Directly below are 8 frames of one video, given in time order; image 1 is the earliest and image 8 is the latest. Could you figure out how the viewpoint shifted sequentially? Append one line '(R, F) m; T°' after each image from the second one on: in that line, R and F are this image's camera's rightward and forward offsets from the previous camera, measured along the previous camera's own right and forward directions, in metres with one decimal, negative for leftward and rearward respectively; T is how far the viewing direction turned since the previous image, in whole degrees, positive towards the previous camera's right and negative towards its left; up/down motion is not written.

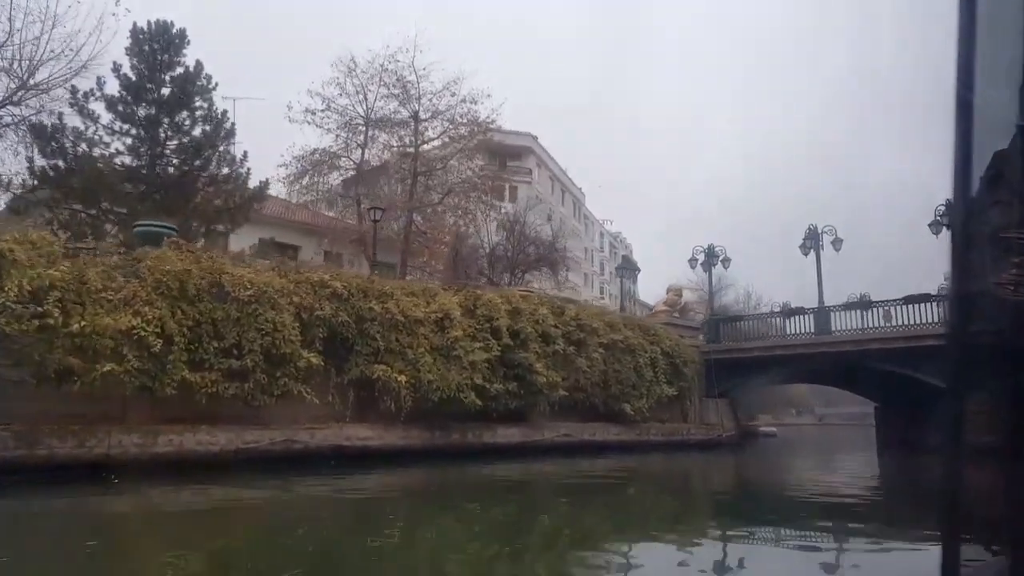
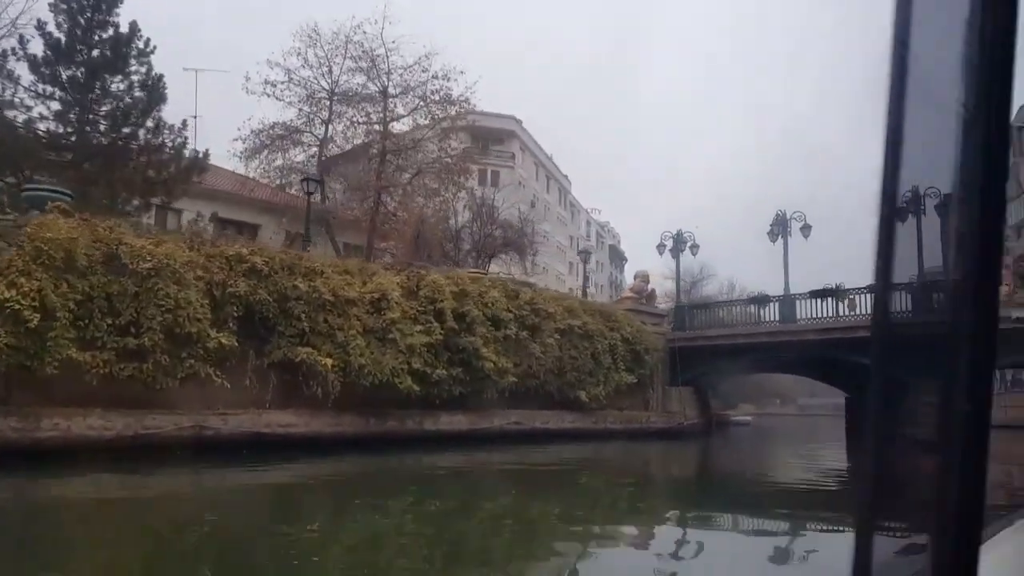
(+0.2, +0.2) m; +1°
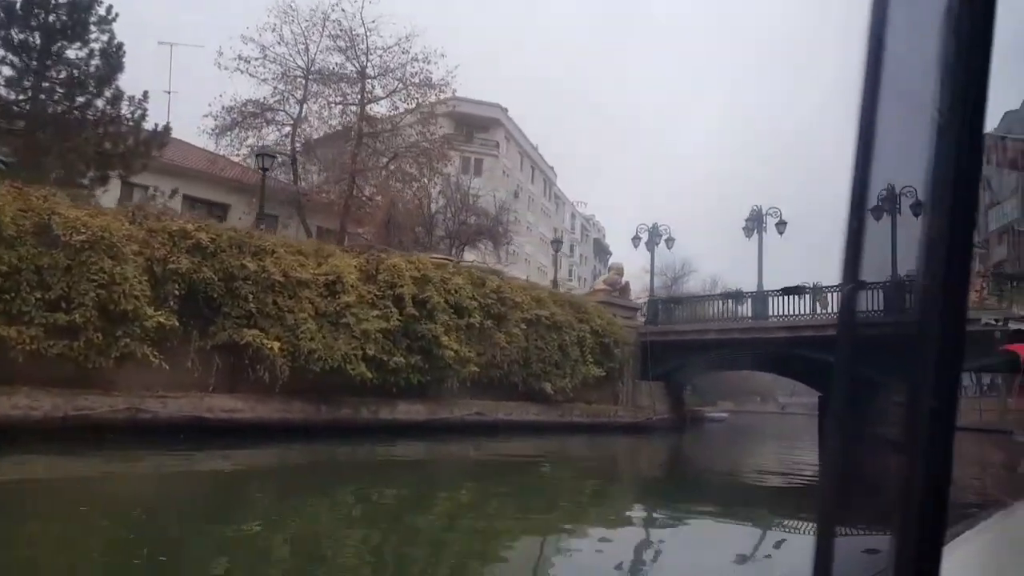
(+0.1, +0.1) m; +1°
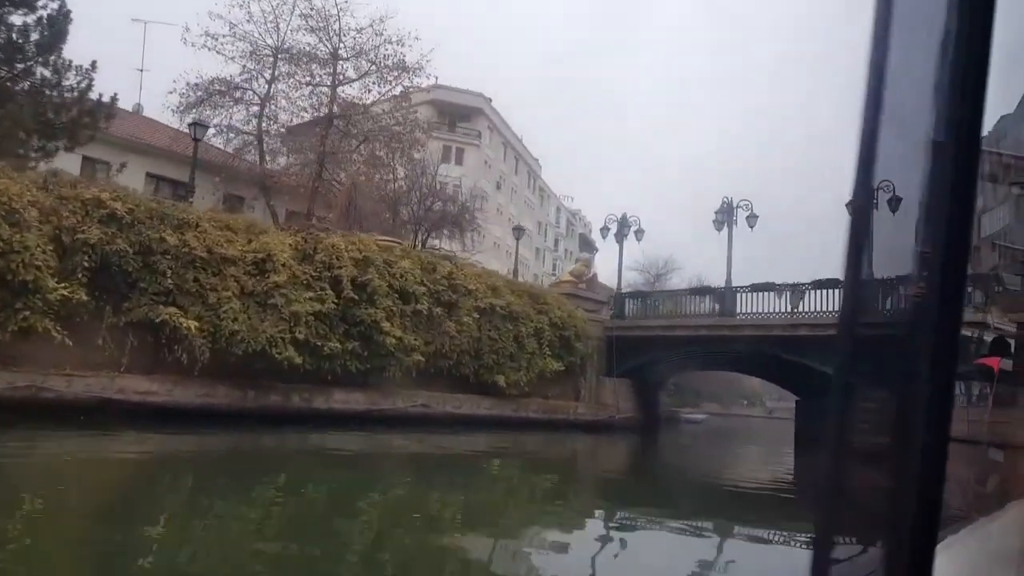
(+0.2, +0.1) m; +1°
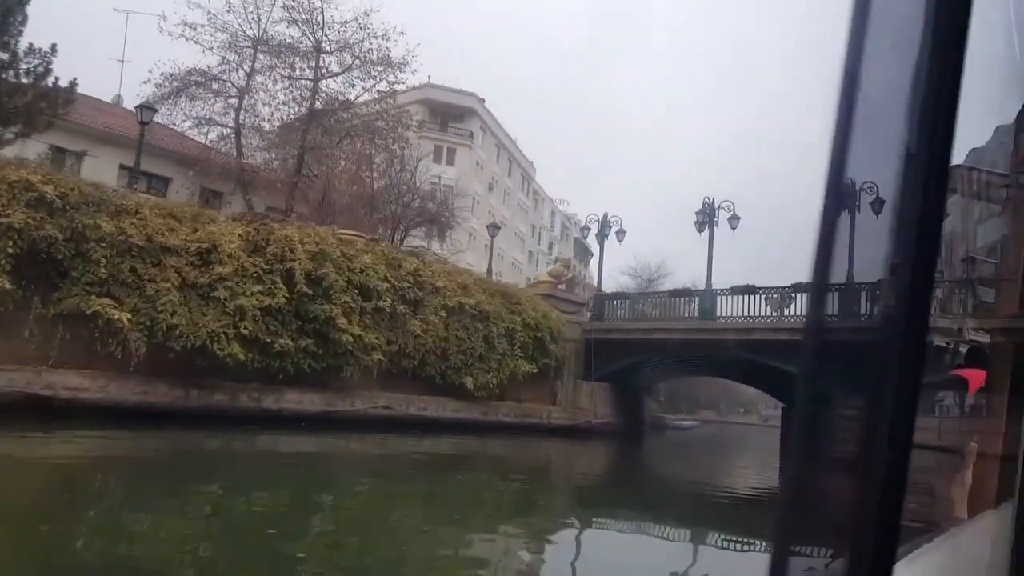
(+0.1, +0.1) m; 0°
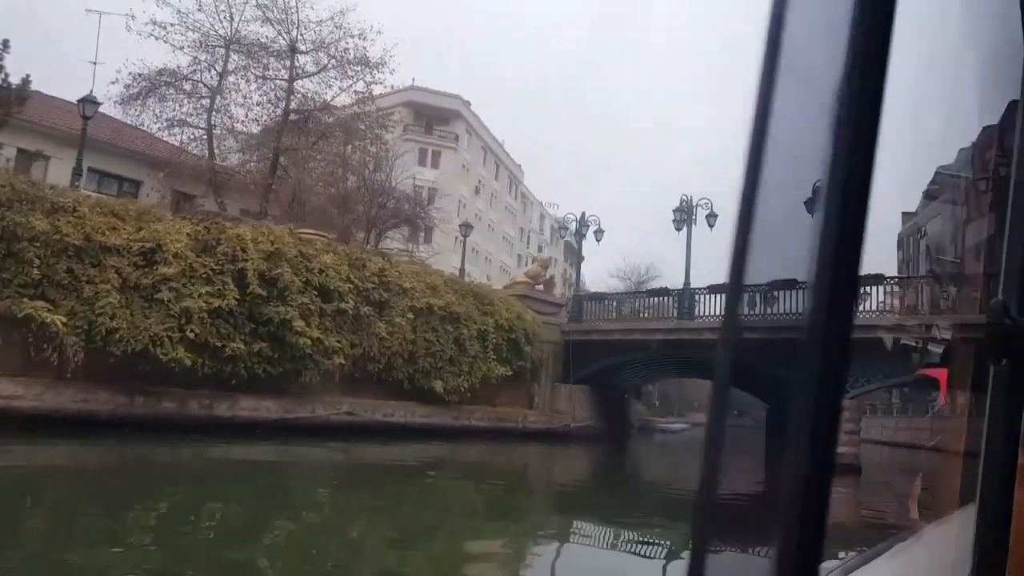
(+0.1, +0.1) m; 0°
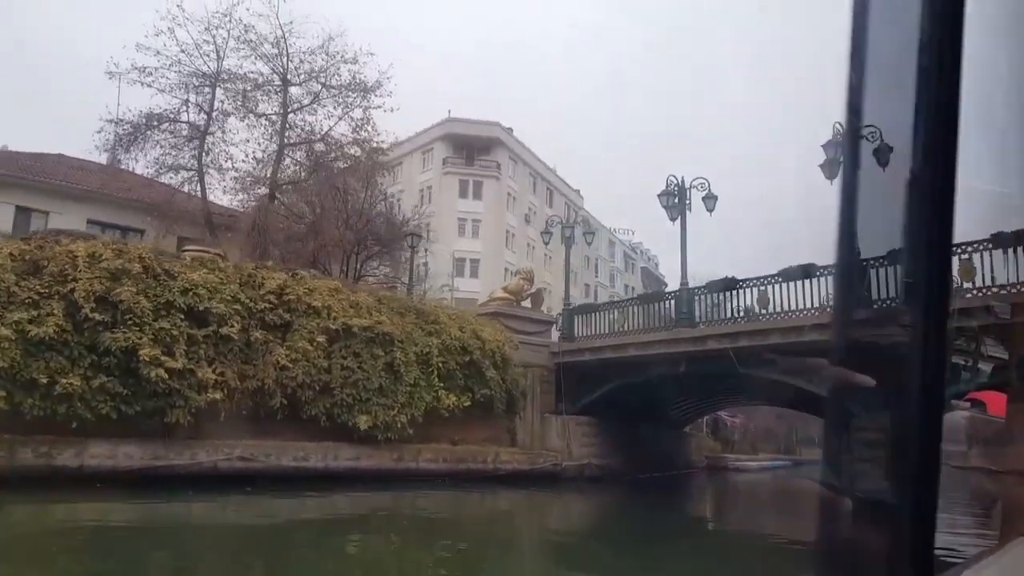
(+0.6, +0.6) m; -8°
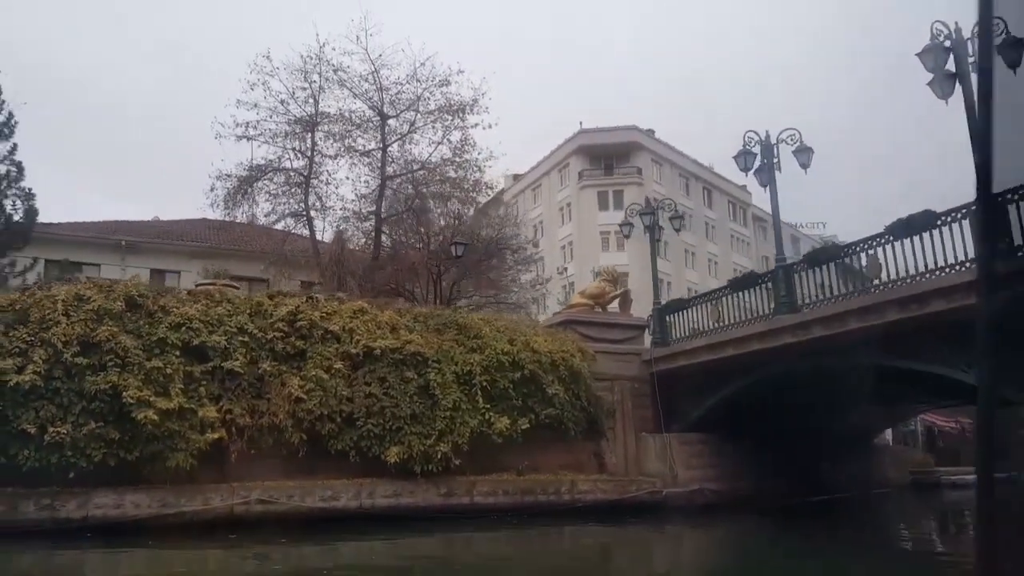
(+0.5, +0.5) m; -15°
